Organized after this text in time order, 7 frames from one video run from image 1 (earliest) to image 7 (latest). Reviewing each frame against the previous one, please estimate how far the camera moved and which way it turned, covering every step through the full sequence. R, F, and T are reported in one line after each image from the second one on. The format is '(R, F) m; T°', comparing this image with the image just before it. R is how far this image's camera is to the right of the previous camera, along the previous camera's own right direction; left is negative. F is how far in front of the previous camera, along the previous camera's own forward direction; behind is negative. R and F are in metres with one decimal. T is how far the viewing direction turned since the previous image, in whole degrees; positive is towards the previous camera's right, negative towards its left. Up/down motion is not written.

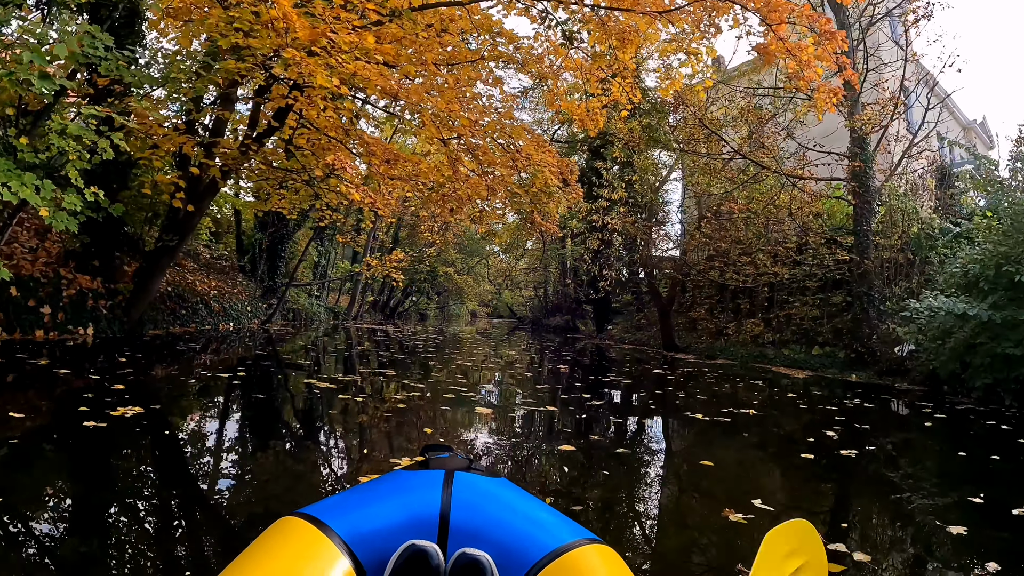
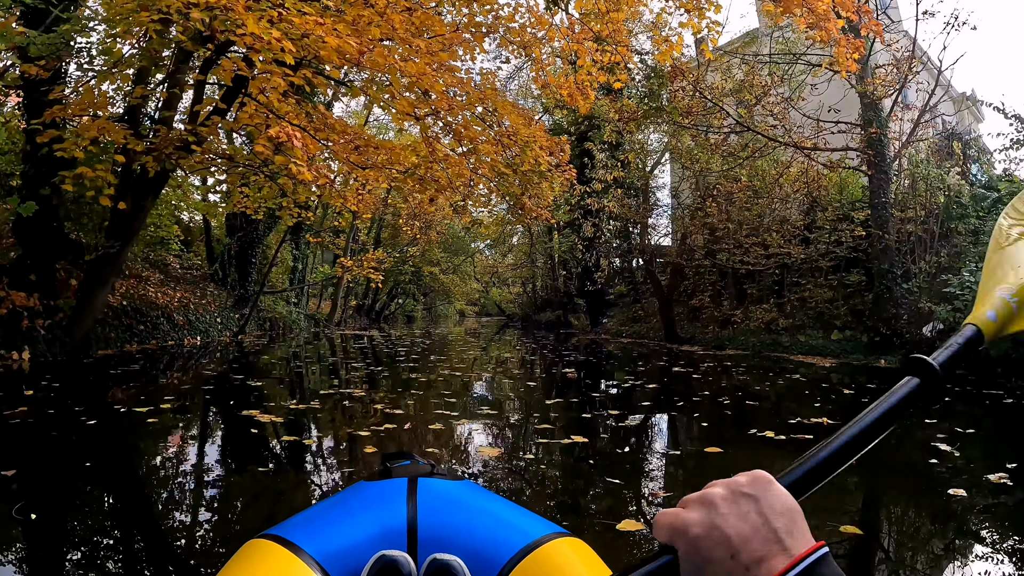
(-0.1, +0.7) m; +1°
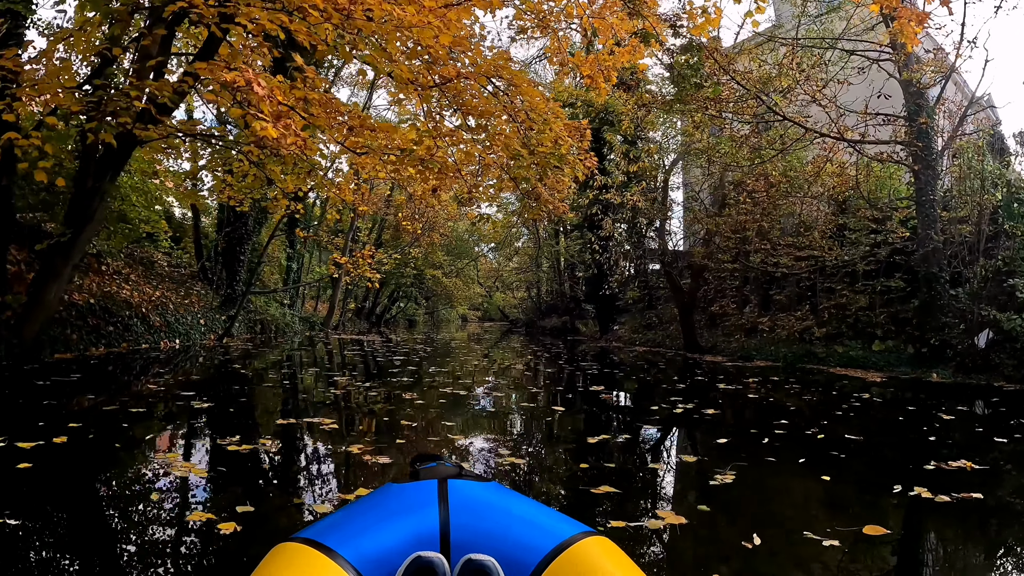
(-0.1, +0.8) m; 0°
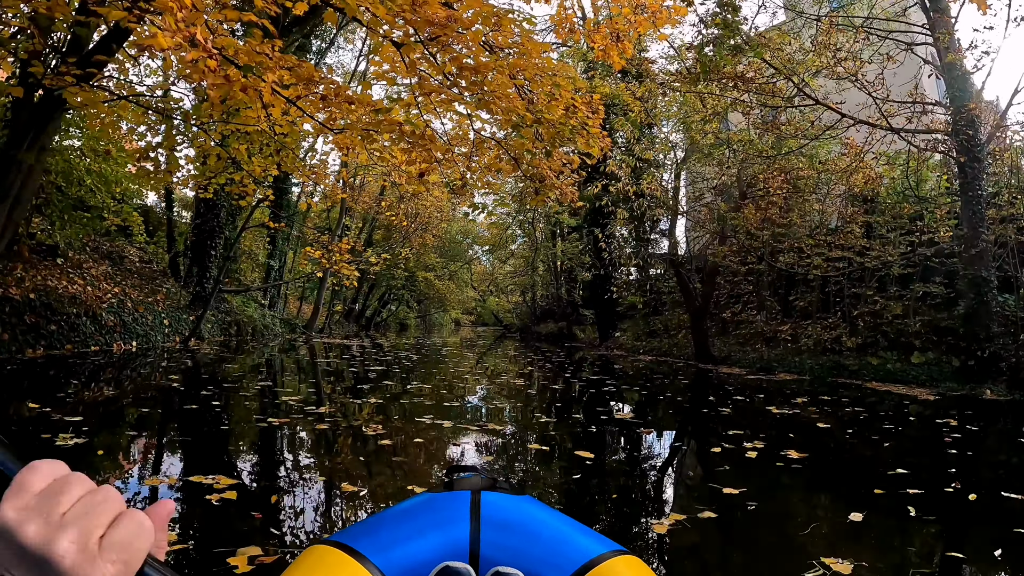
(-0.1, +0.8) m; +1°
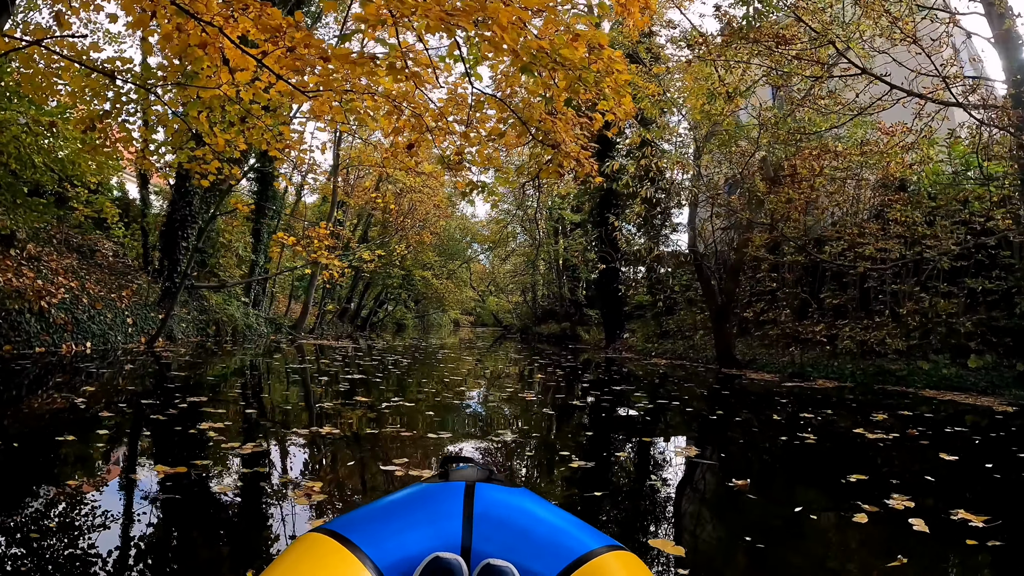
(0.0, +0.8) m; 0°
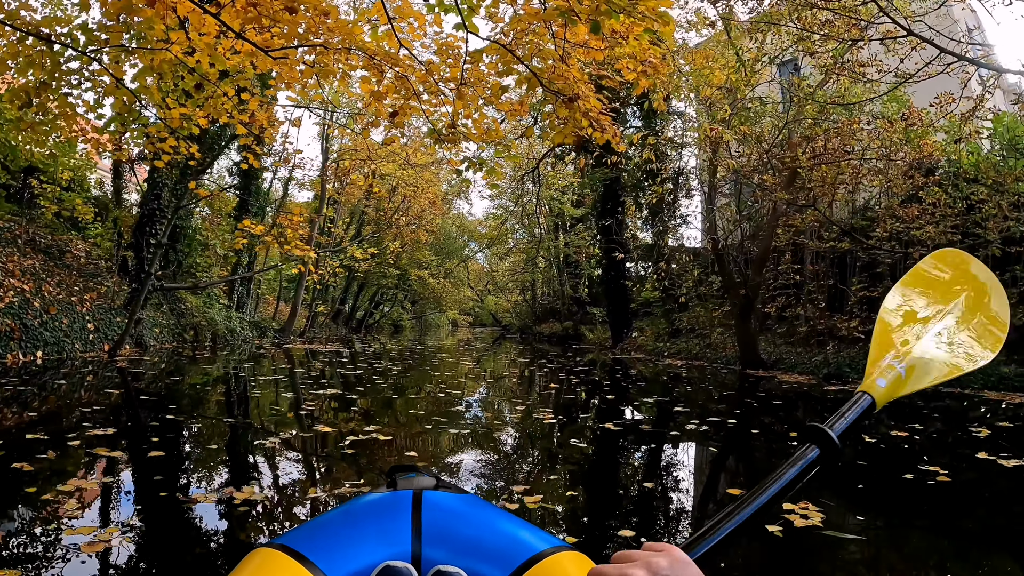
(-0.1, +0.7) m; 0°
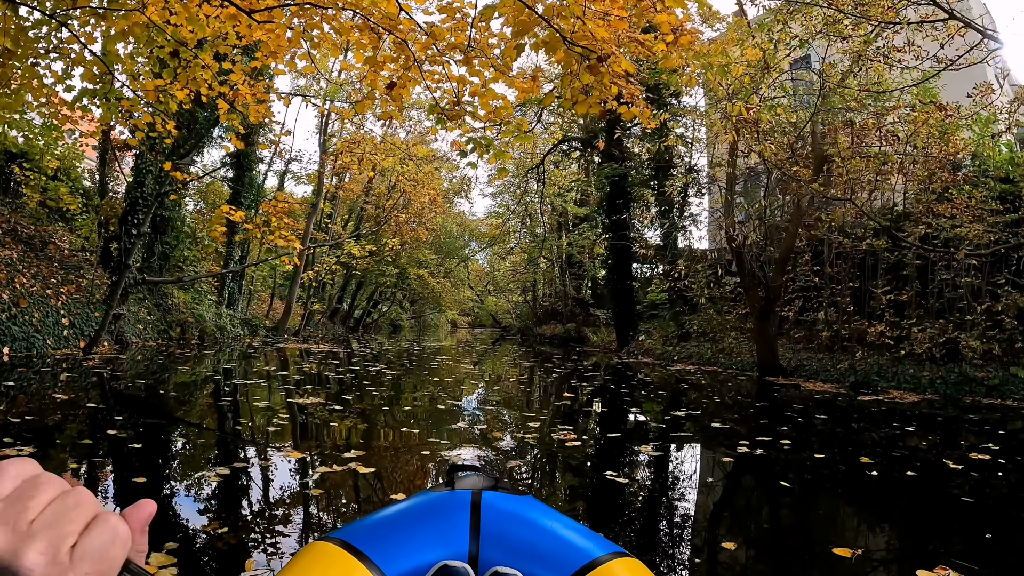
(-0.1, +0.4) m; 0°
